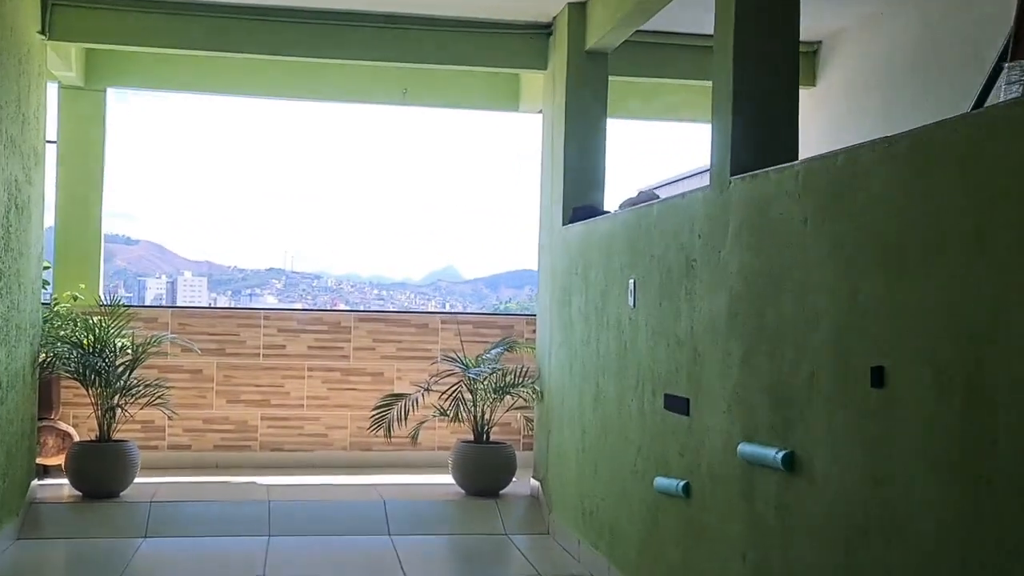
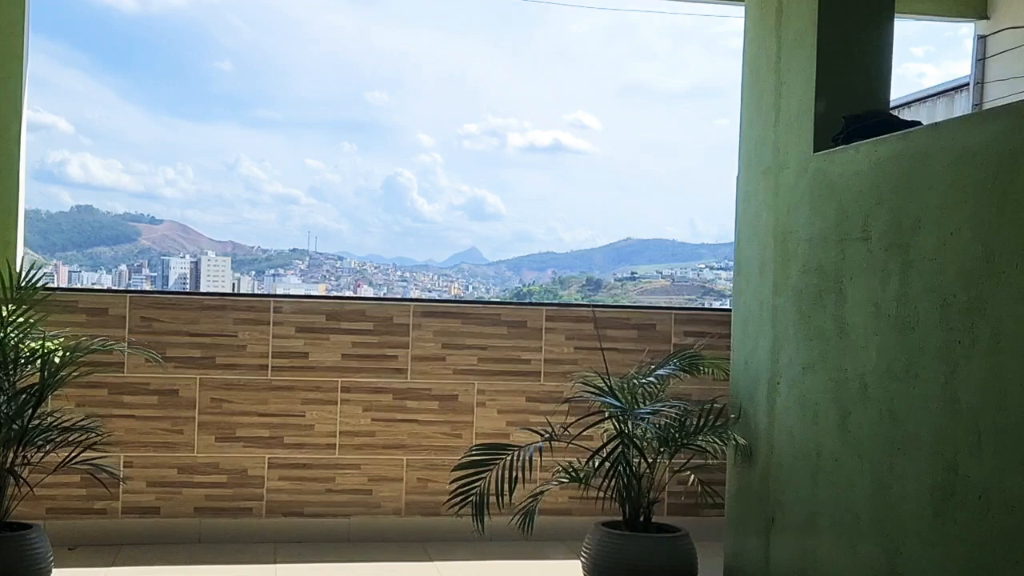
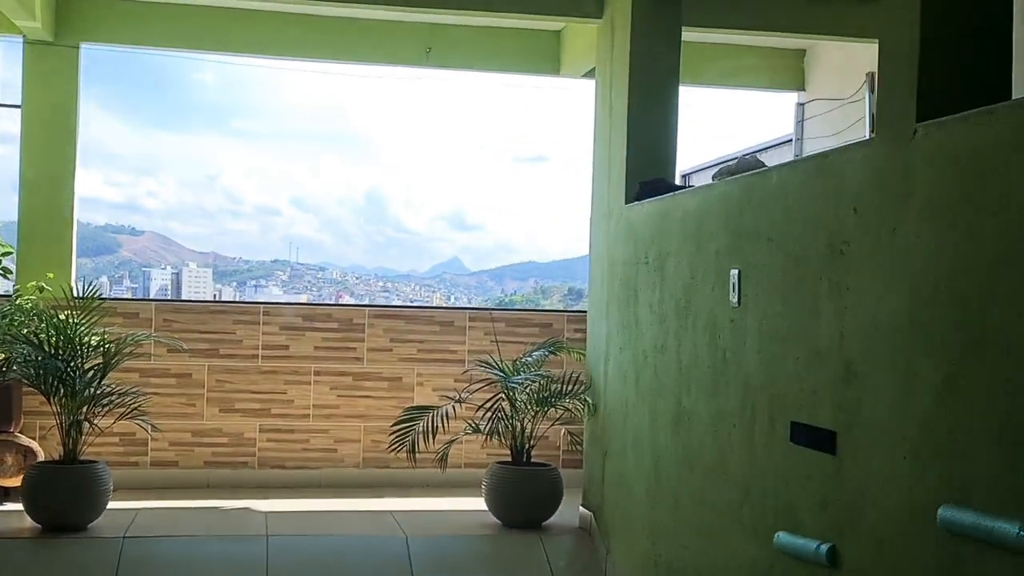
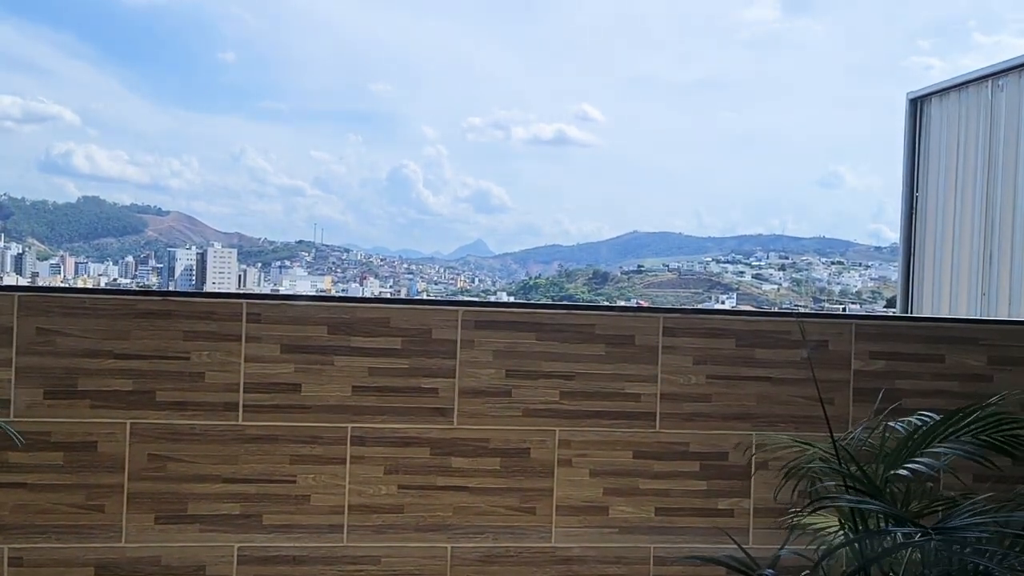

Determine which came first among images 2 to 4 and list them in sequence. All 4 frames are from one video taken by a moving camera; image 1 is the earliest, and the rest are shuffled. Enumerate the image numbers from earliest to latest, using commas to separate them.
3, 2, 4
